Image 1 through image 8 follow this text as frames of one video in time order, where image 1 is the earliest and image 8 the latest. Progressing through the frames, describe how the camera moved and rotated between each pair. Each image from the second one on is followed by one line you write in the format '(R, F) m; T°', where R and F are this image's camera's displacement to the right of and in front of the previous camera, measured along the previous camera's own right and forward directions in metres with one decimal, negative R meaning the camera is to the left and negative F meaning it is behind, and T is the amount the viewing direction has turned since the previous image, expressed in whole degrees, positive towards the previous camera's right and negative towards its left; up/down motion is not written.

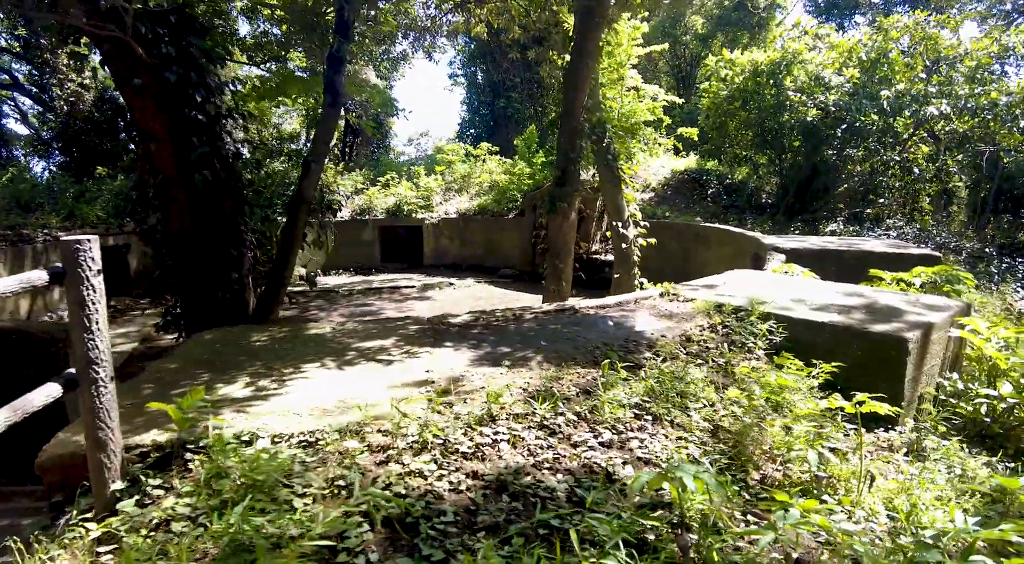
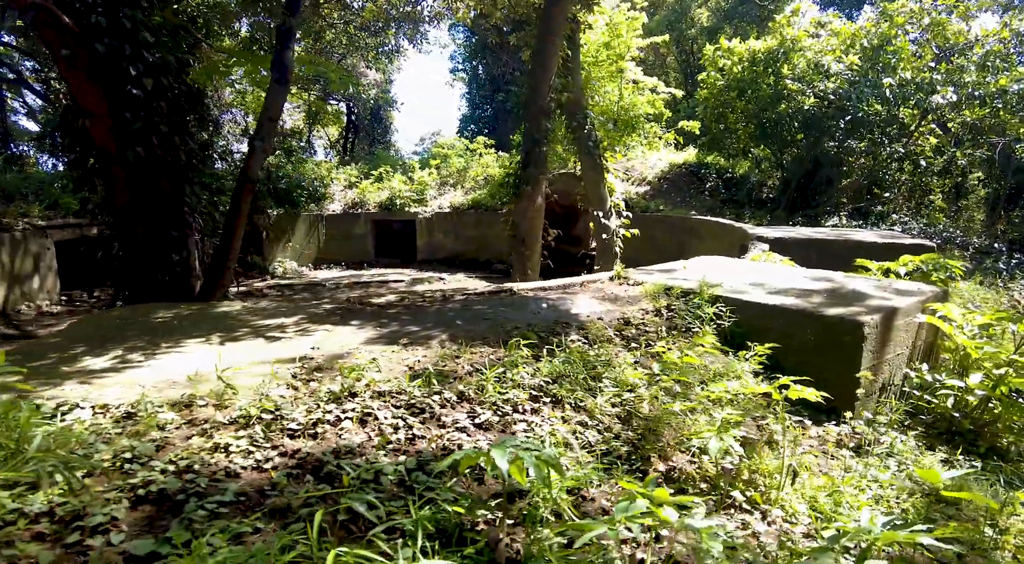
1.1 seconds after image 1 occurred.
(+0.5, +0.3) m; -2°
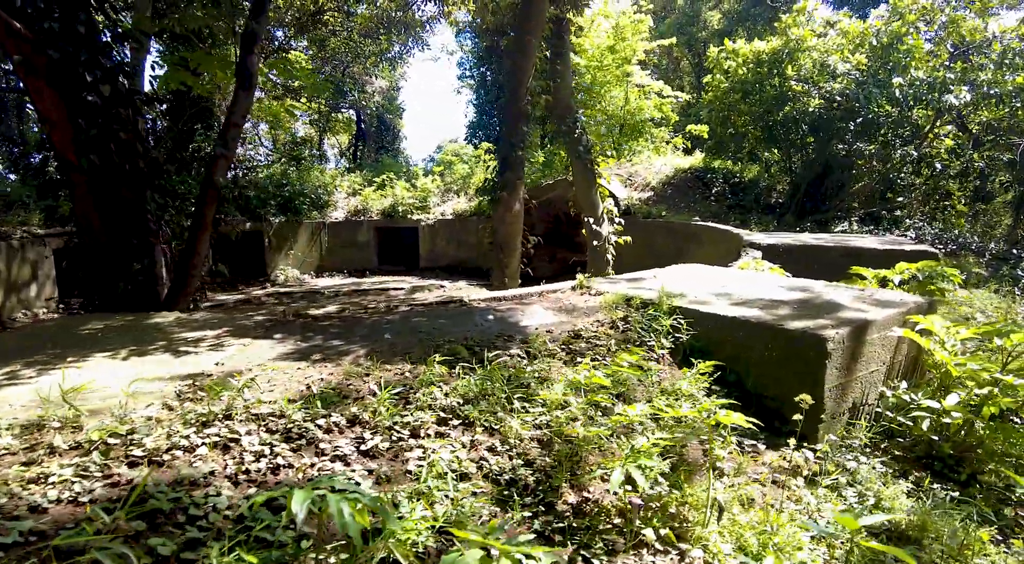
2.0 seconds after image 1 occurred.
(+0.4, +0.2) m; -2°
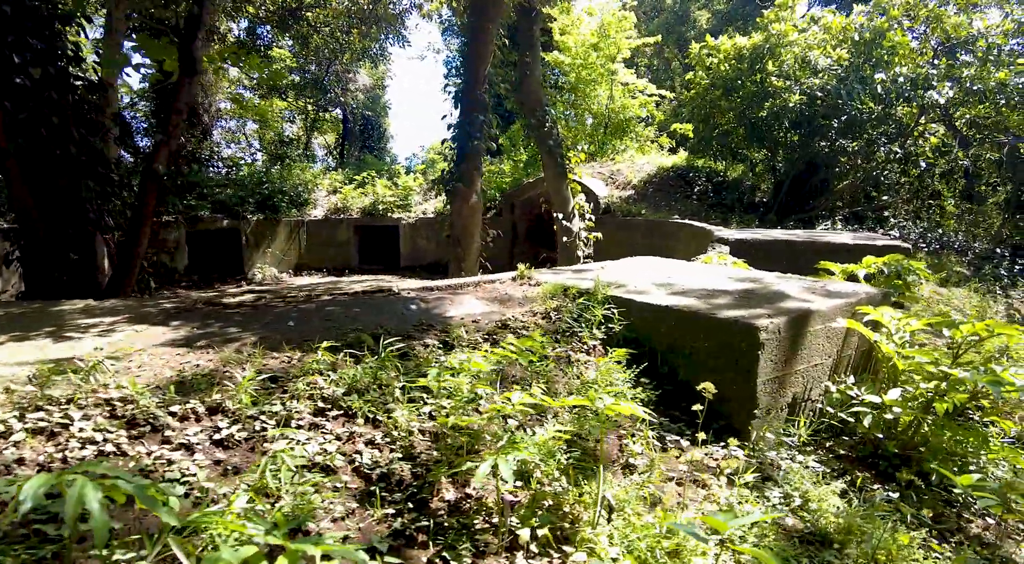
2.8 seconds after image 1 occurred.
(+0.4, +0.2) m; 0°
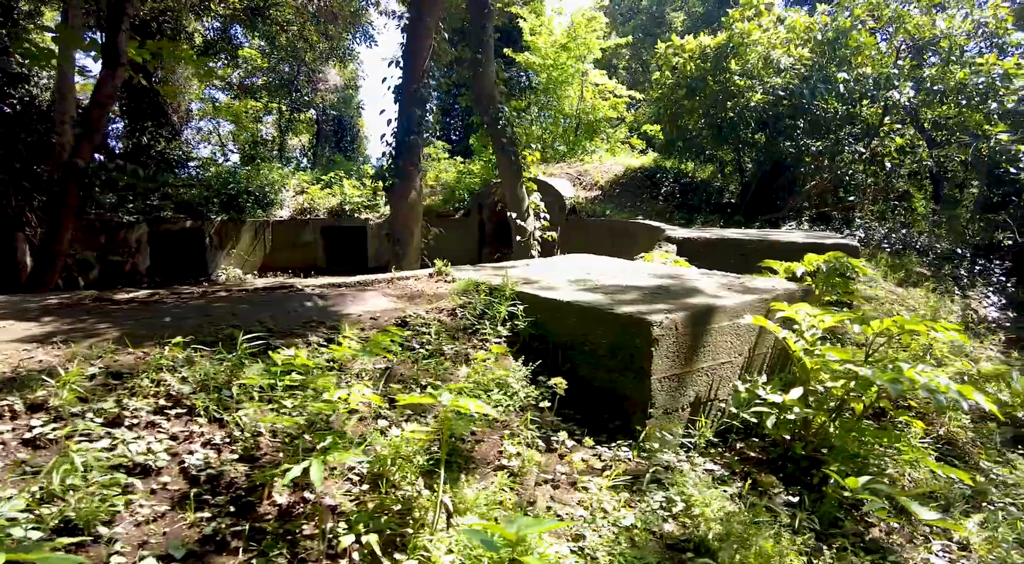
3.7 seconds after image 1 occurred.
(+0.4, +0.1) m; +1°
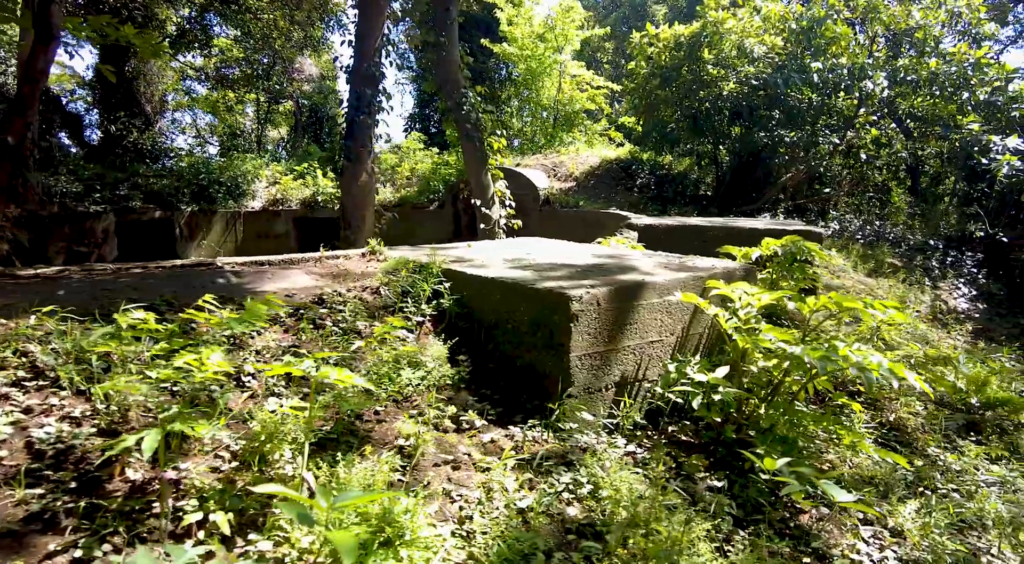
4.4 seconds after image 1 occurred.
(+0.3, +0.1) m; +1°
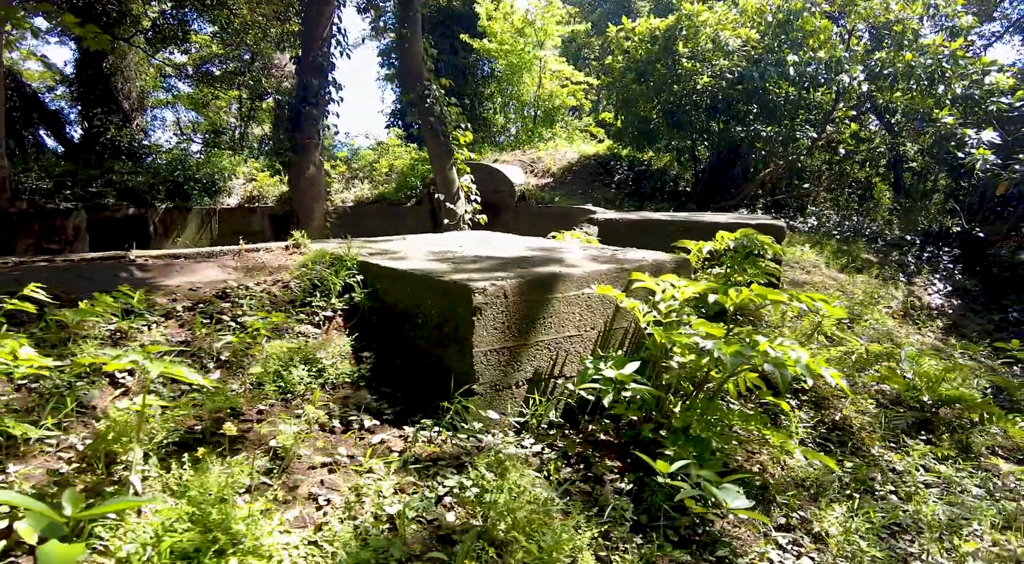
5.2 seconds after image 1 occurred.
(+0.3, +0.1) m; 0°
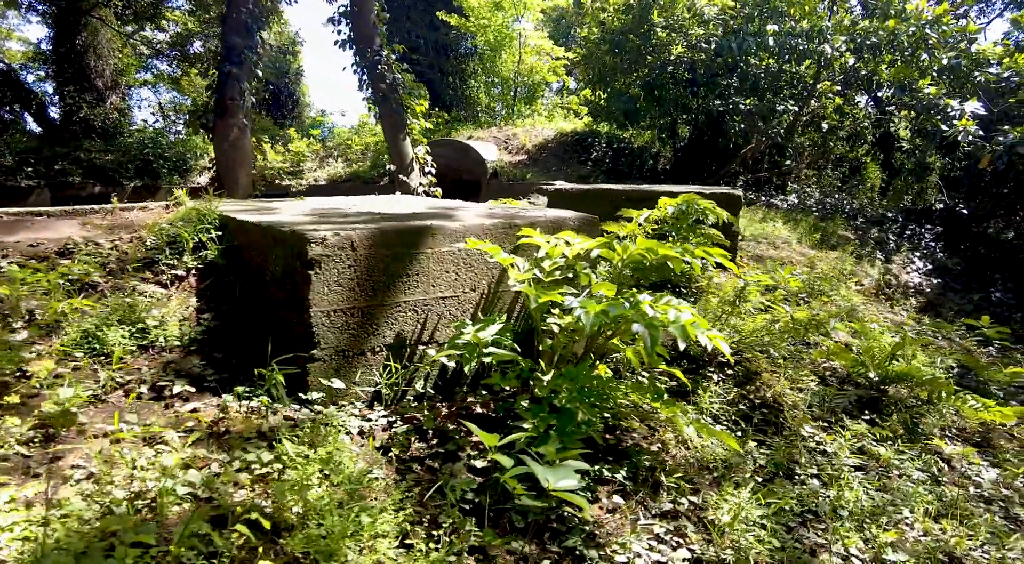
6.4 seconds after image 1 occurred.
(+0.5, +0.3) m; -1°
